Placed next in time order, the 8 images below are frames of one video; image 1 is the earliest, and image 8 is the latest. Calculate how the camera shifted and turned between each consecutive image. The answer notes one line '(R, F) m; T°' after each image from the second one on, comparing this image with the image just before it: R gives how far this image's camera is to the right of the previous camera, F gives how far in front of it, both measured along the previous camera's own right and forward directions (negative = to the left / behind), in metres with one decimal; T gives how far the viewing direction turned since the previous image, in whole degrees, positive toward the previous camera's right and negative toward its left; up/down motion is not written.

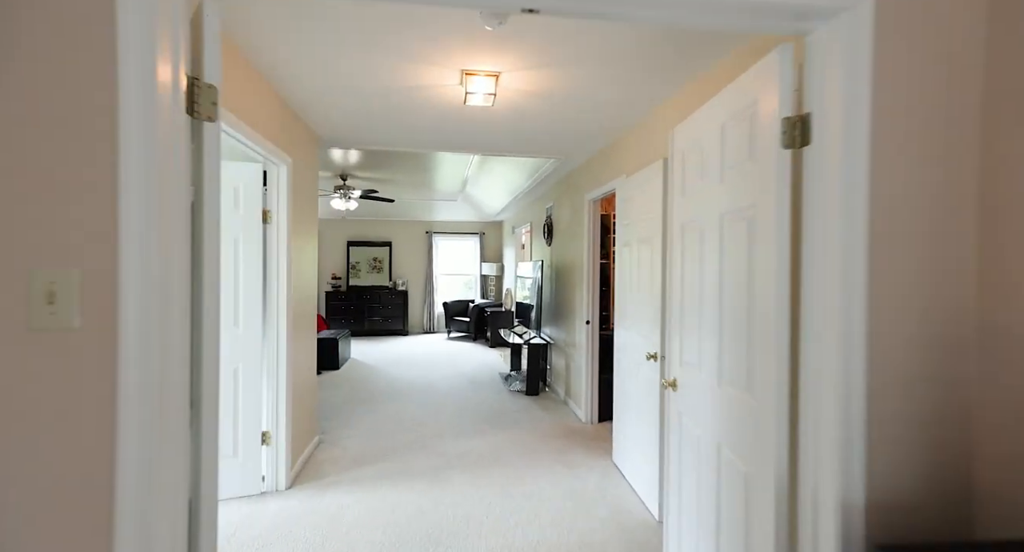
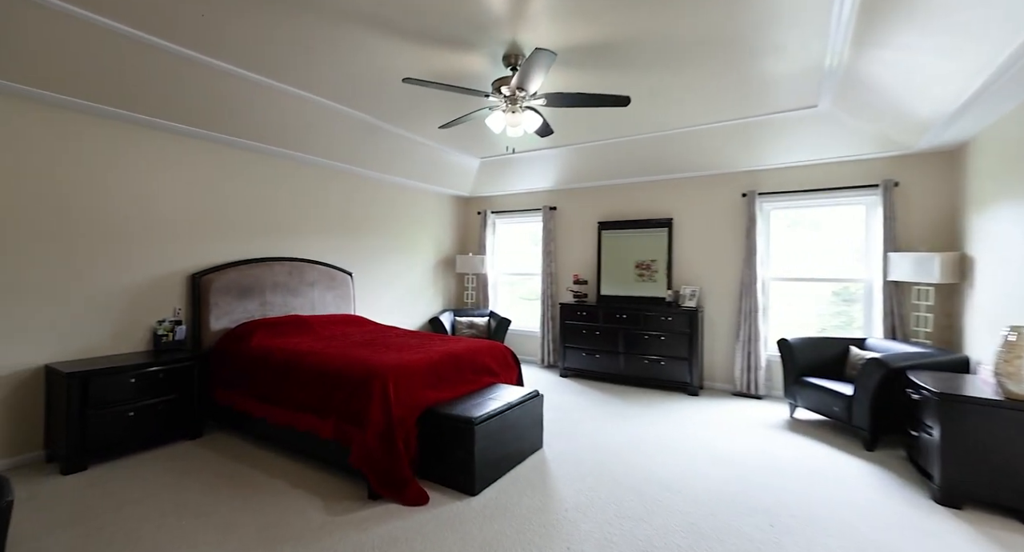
(-0.5, +4.1) m; -43°
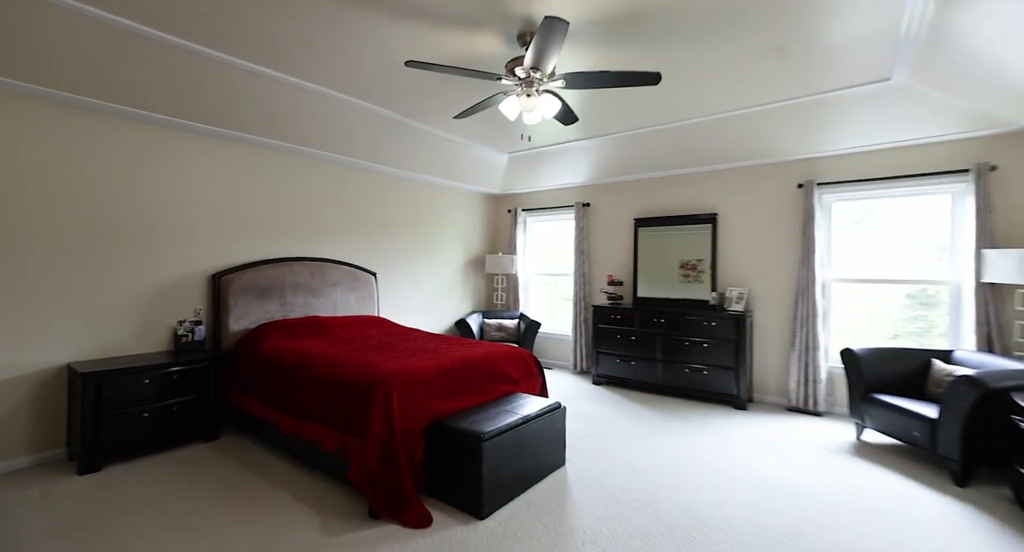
(+0.2, +0.3) m; -6°
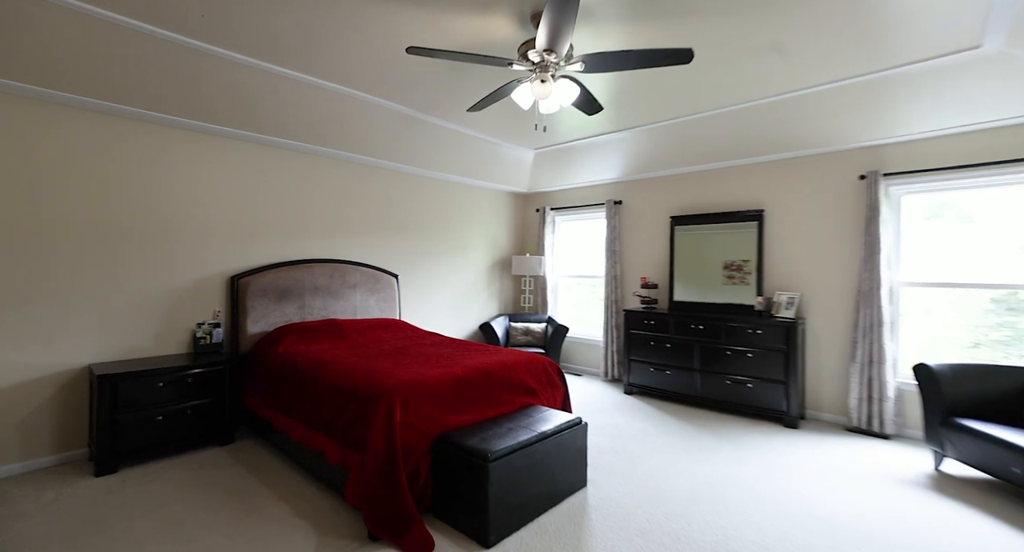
(+0.1, +0.2) m; -5°
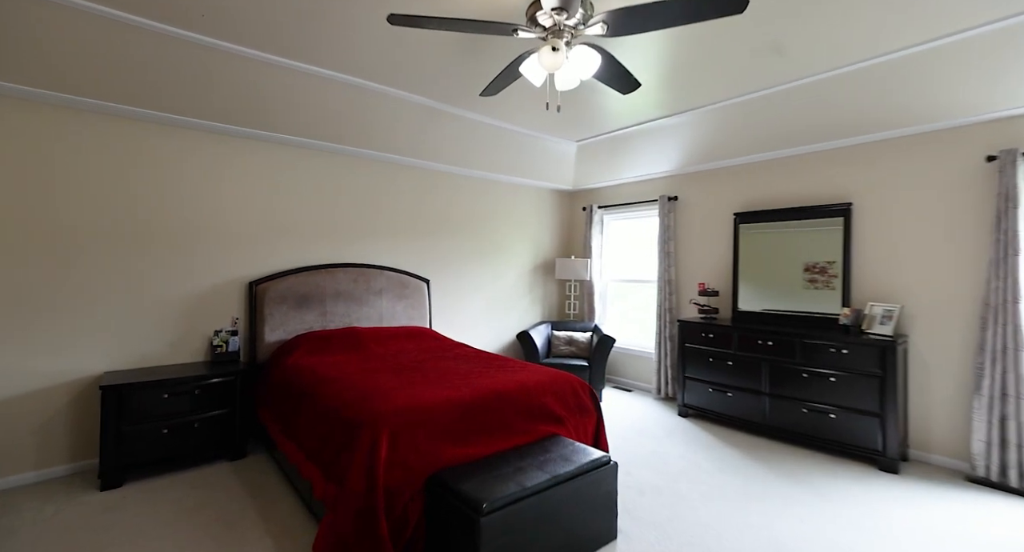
(+0.2, +0.4) m; -8°
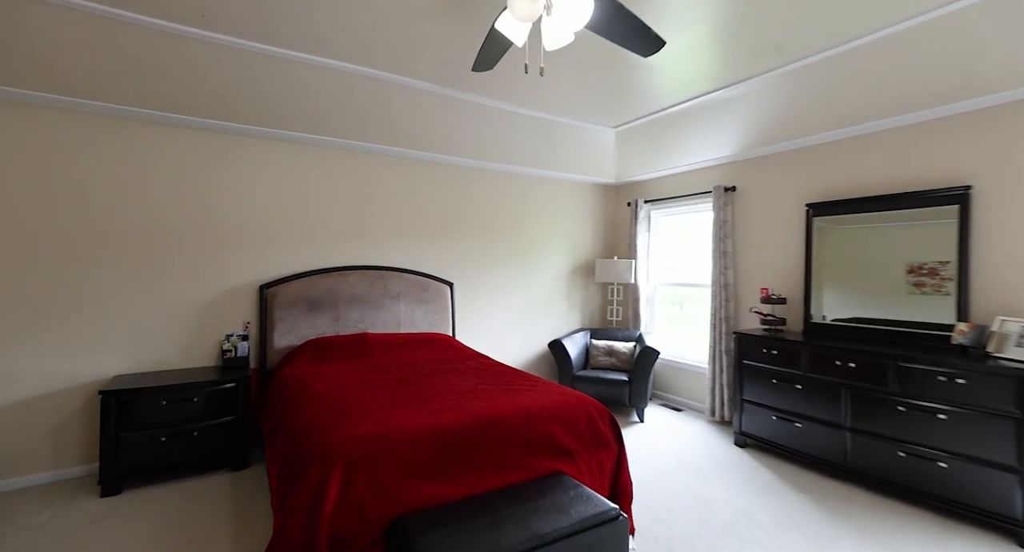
(+0.3, +0.4) m; -9°
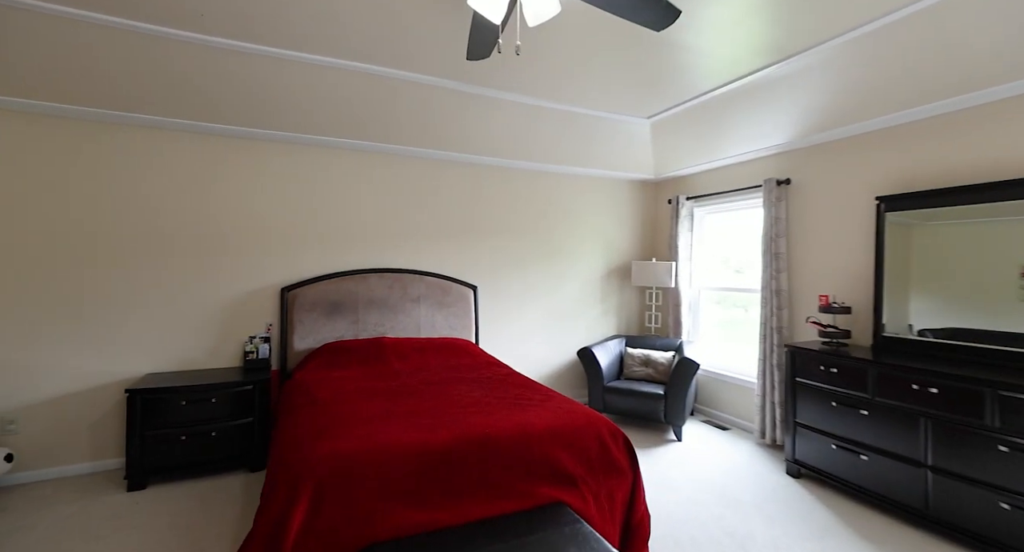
(+0.3, +0.2) m; -7°
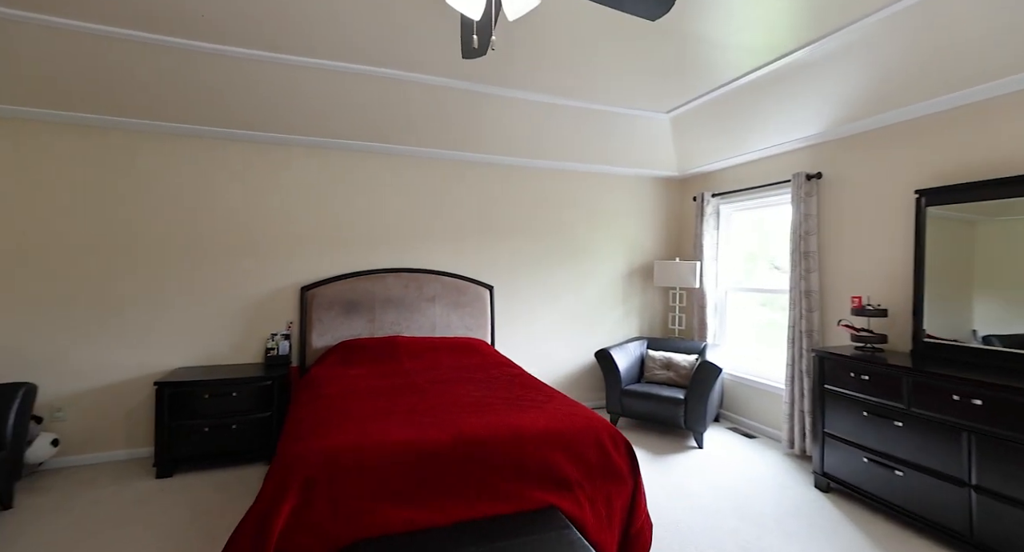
(+0.2, 0.0) m; -5°
